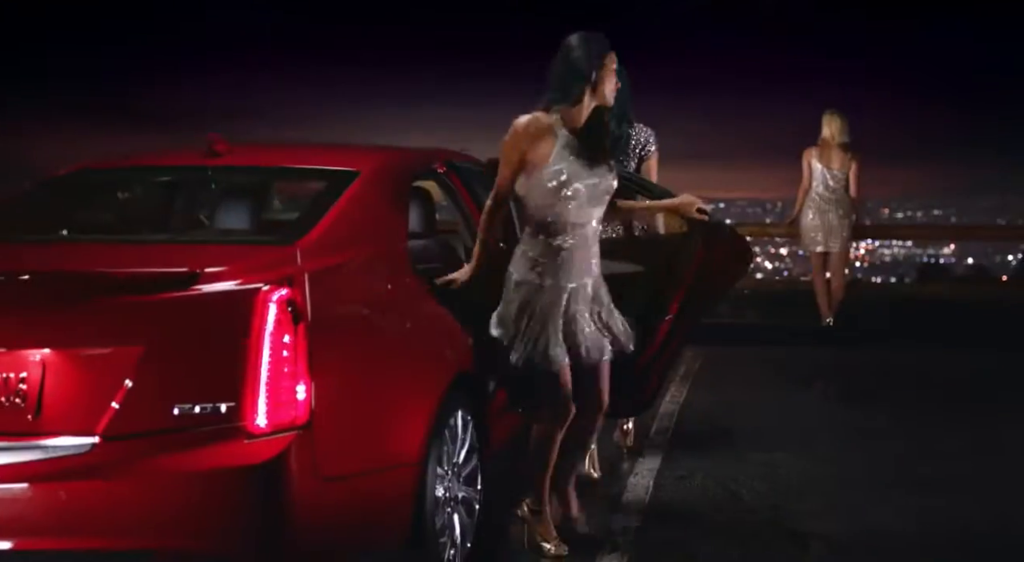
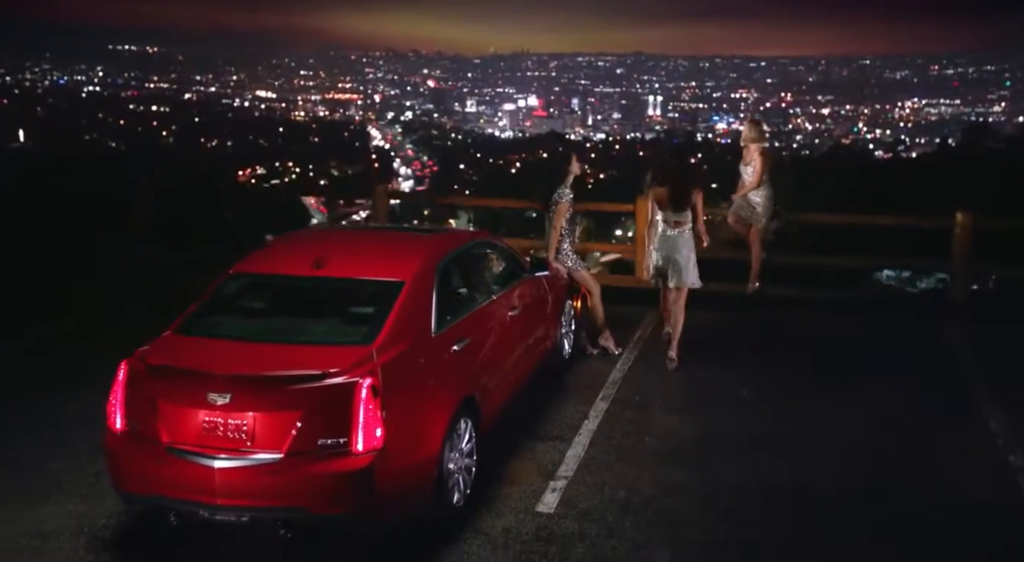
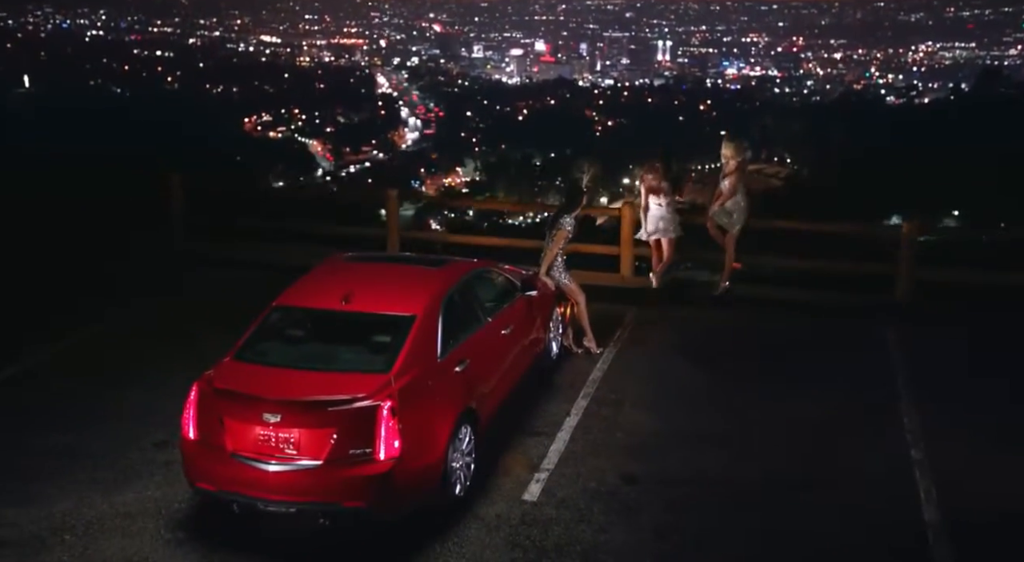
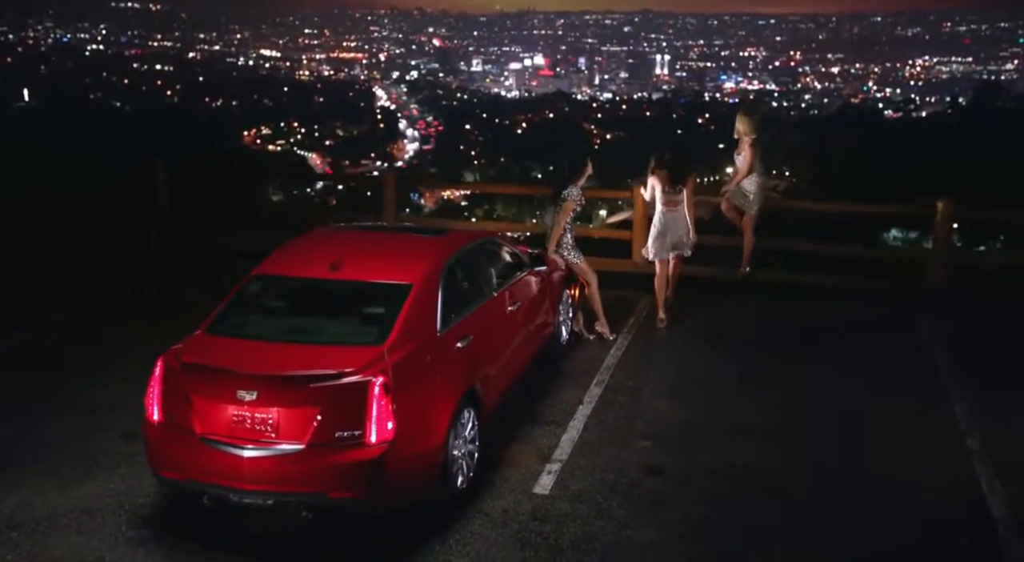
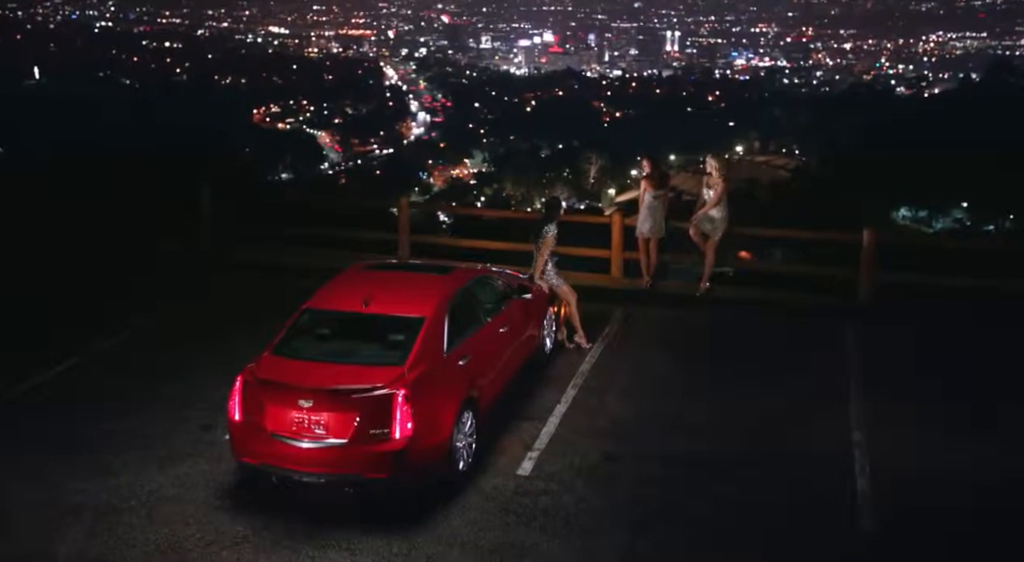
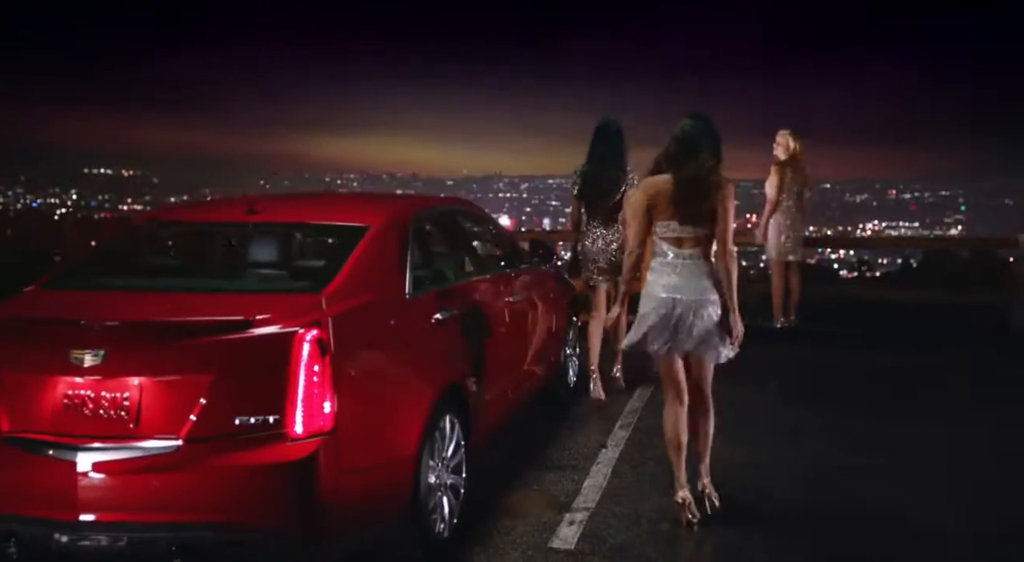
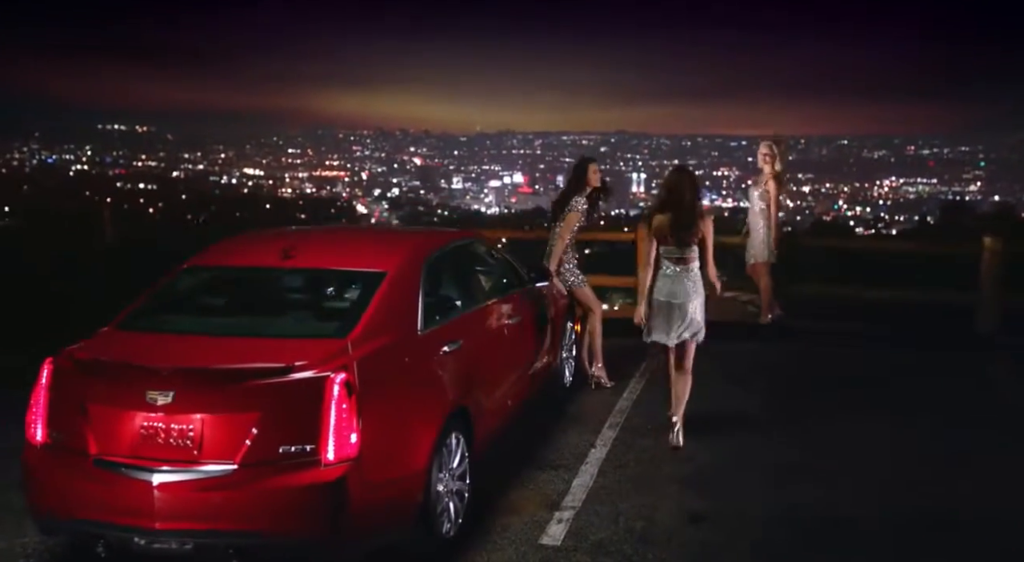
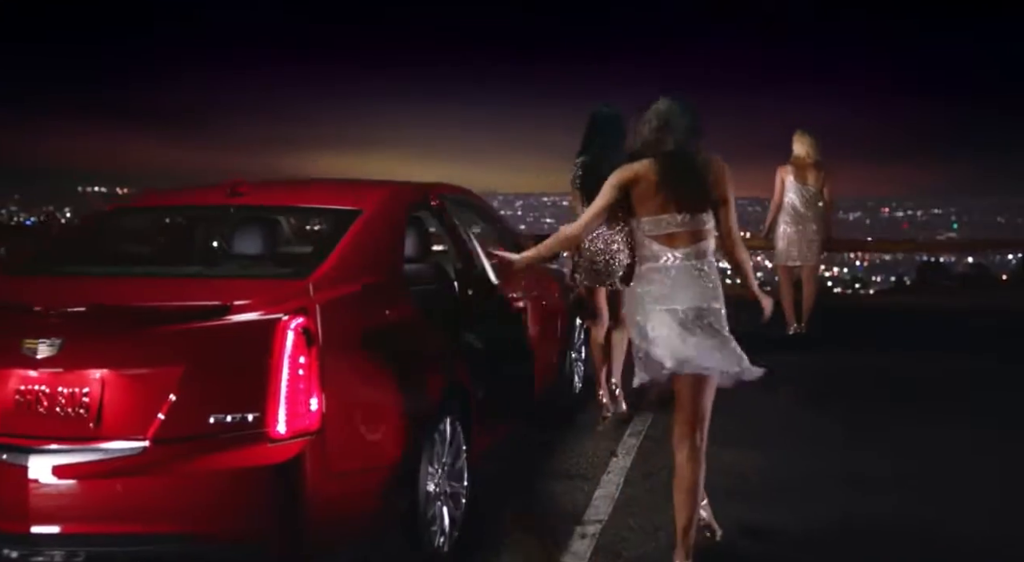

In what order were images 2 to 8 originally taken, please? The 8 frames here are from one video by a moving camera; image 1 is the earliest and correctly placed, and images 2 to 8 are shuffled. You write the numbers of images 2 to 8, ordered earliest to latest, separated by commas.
8, 6, 7, 2, 4, 3, 5
